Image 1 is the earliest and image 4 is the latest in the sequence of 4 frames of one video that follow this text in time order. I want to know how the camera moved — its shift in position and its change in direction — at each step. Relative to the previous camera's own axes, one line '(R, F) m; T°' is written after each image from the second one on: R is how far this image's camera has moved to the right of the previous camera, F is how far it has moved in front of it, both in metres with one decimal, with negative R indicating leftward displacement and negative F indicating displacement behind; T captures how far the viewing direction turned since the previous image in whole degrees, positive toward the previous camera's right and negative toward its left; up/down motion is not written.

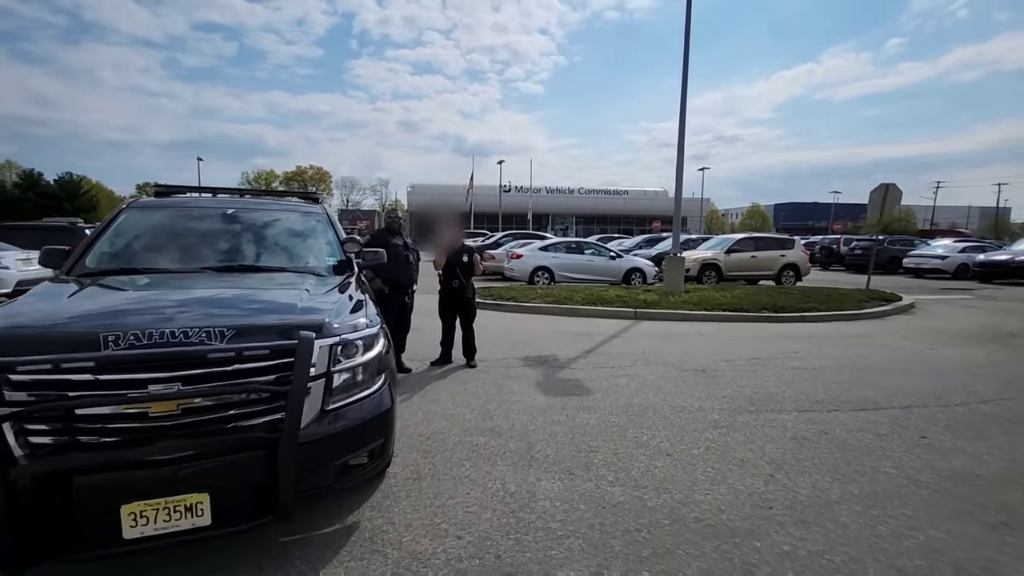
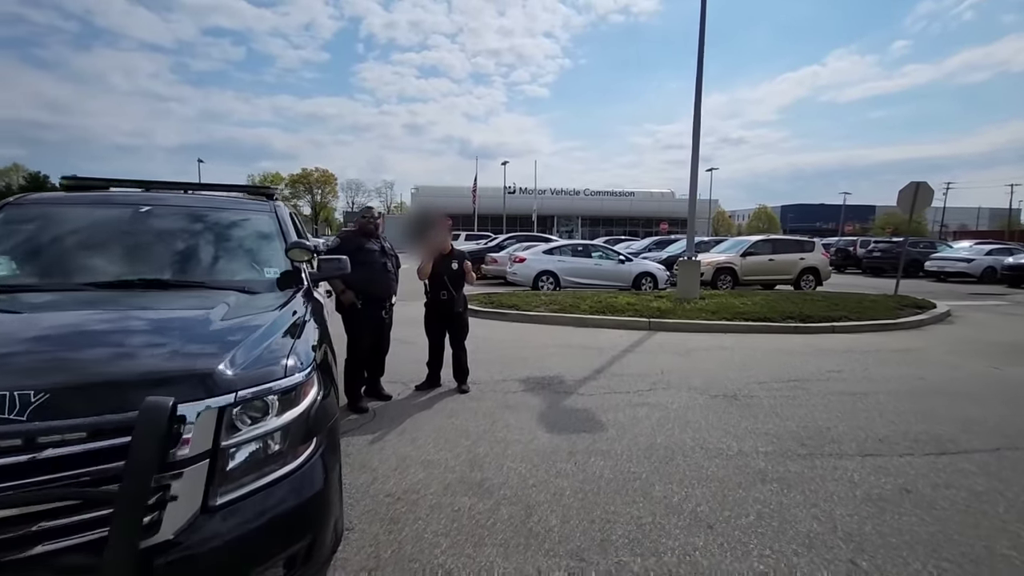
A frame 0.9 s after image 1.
(+0.1, +0.9) m; -1°
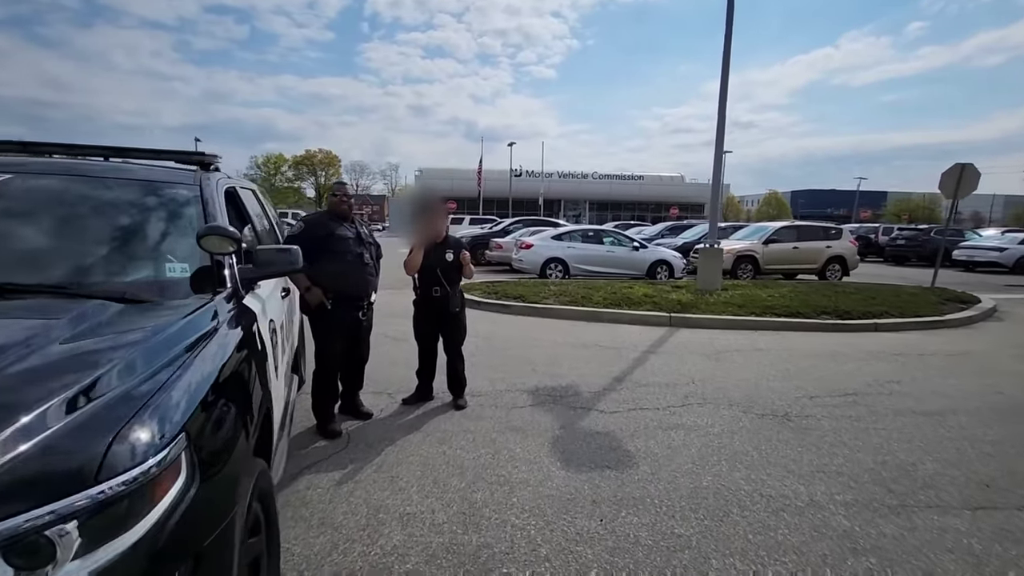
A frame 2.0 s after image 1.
(0.0, +0.9) m; -1°
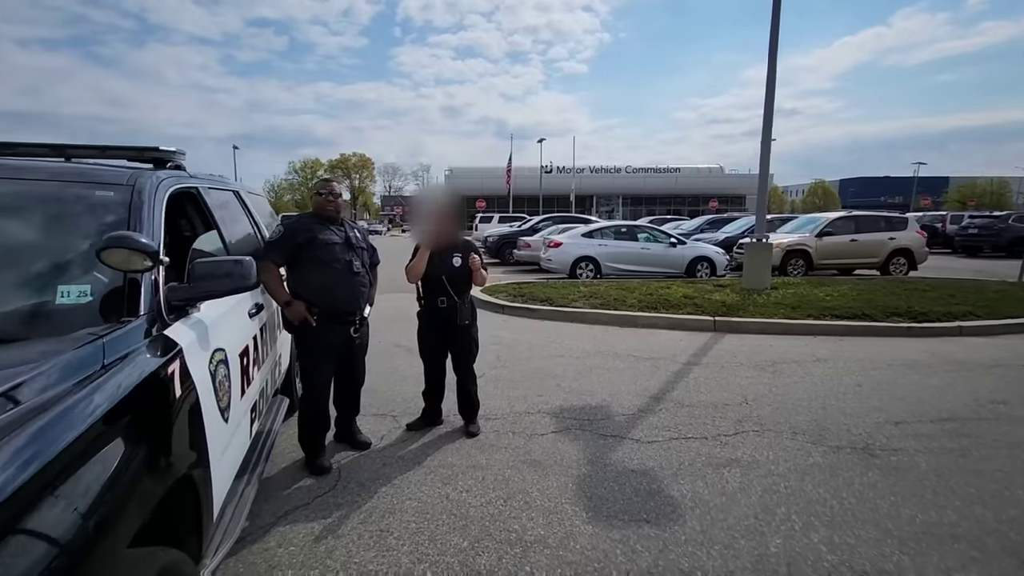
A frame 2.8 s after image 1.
(+0.1, +0.6) m; -4°
